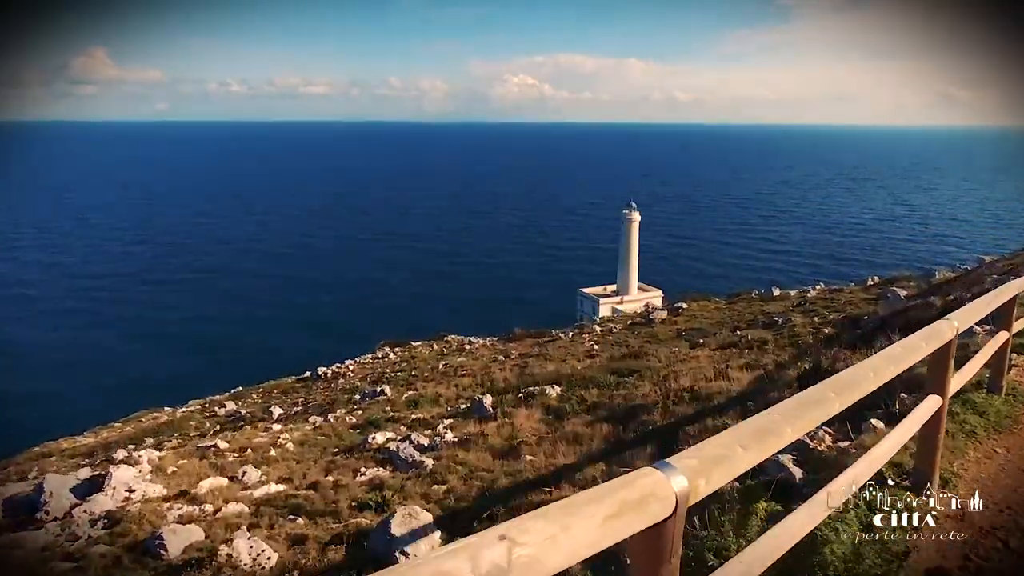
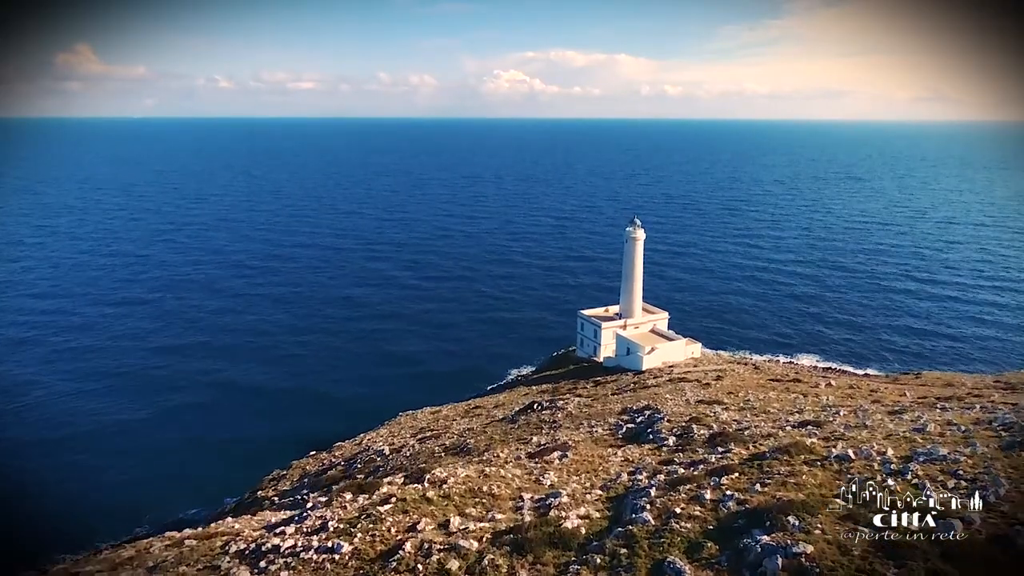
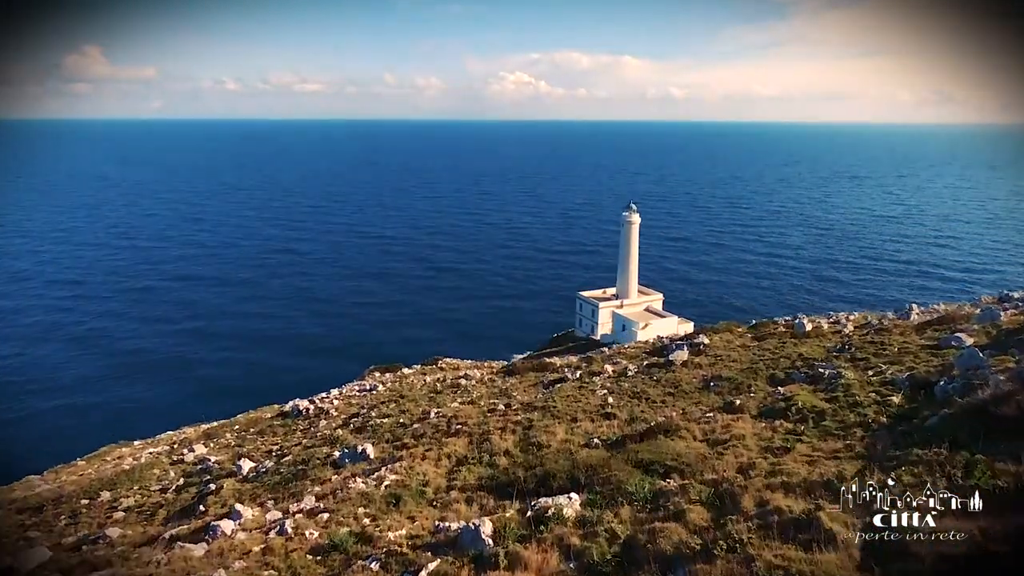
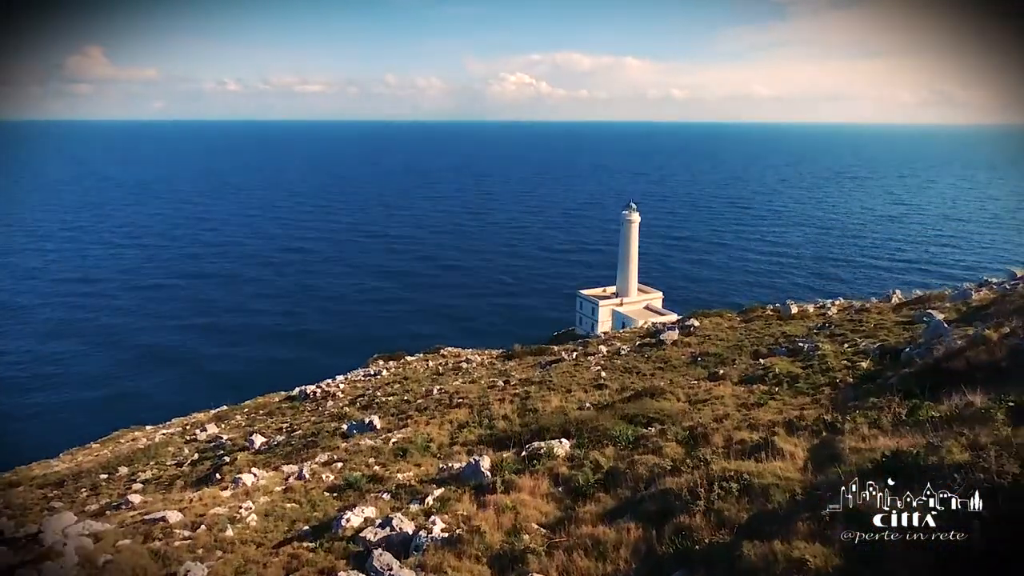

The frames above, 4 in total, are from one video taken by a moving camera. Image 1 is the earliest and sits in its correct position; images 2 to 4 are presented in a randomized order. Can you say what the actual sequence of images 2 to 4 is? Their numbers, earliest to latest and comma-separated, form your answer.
4, 3, 2
